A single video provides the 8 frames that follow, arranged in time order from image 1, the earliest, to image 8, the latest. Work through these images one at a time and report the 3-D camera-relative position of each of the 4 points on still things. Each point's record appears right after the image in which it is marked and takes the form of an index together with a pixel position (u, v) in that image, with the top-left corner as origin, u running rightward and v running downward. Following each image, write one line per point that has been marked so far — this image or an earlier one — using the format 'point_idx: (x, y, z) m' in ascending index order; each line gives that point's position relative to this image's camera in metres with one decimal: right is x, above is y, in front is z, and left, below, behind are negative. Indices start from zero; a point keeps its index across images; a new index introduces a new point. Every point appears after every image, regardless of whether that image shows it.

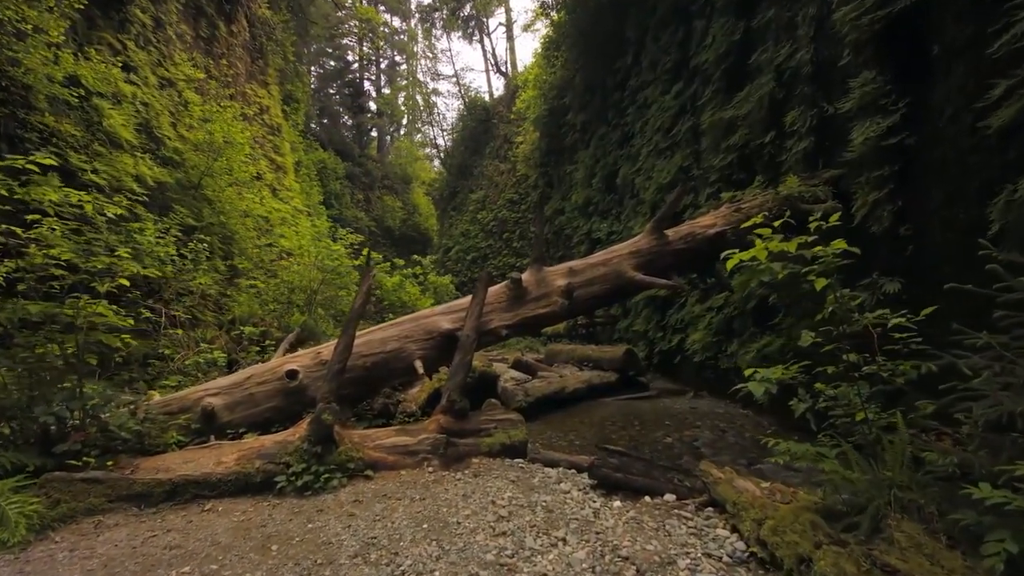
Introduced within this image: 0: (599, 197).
0: (+2.1, +2.2, +12.3) m
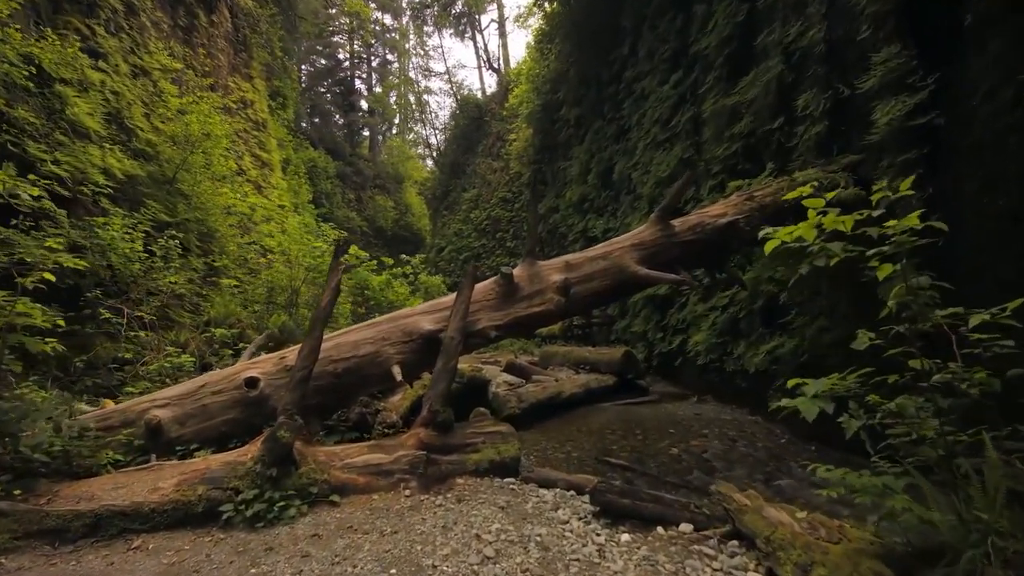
0: (+1.9, +2.2, +11.9) m
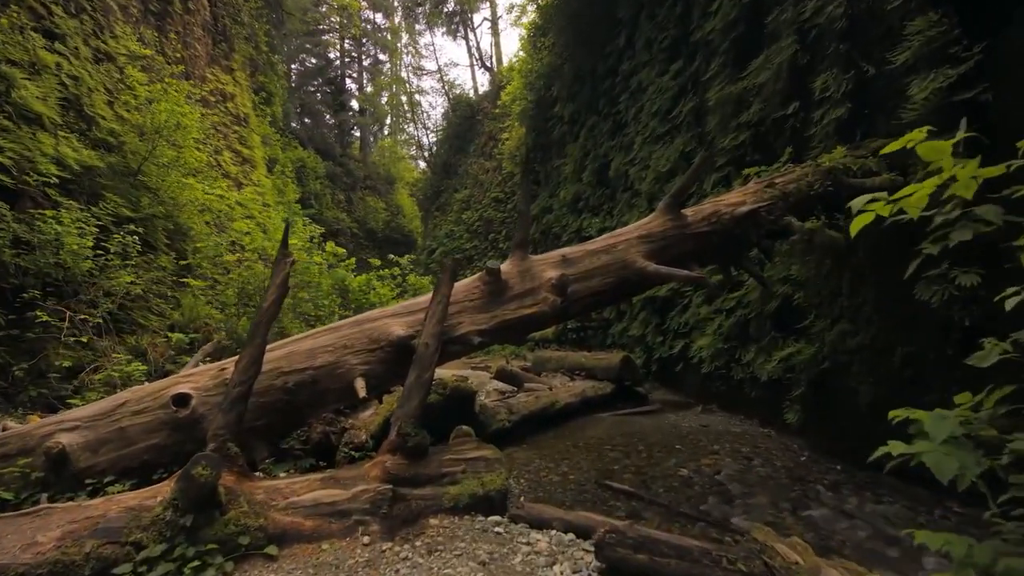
0: (+1.7, +2.2, +11.4) m
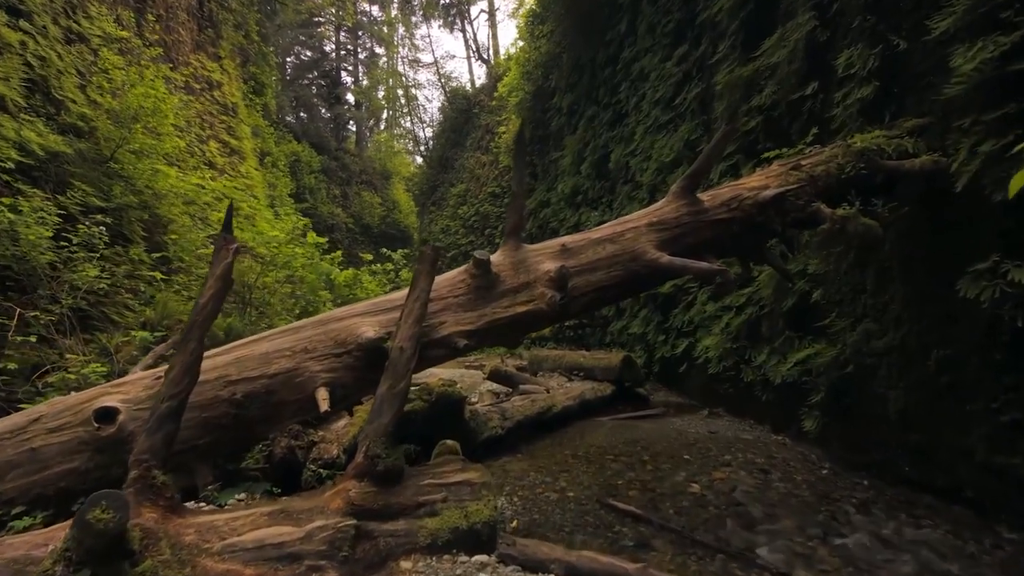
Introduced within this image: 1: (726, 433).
0: (+1.7, +2.3, +11.0) m
1: (+2.2, -1.5, +5.2) m
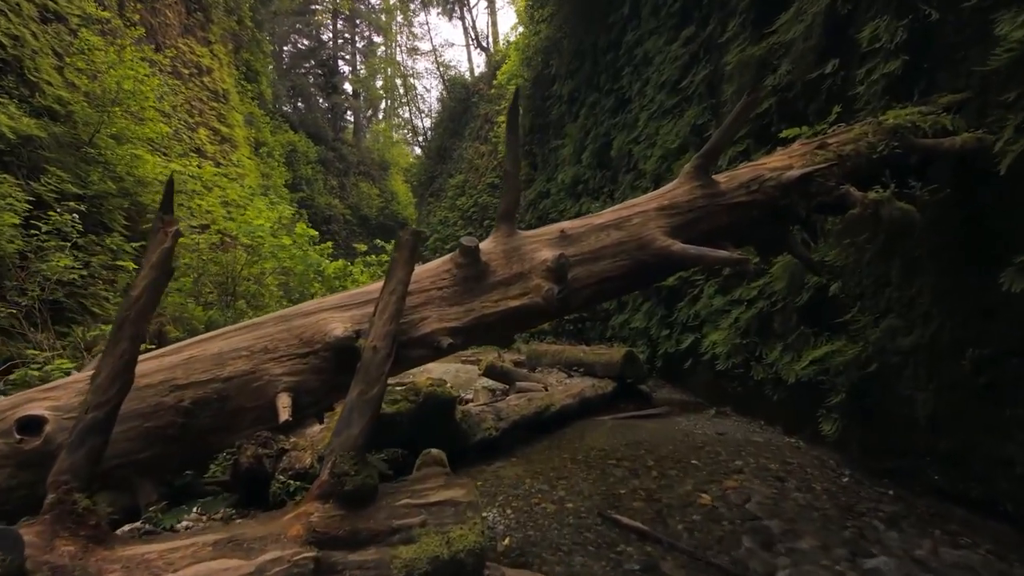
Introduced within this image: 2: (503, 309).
0: (+1.6, +2.4, +10.6) m
1: (+2.1, -1.4, +4.9) m
2: (-0.1, -0.1, +2.8) m
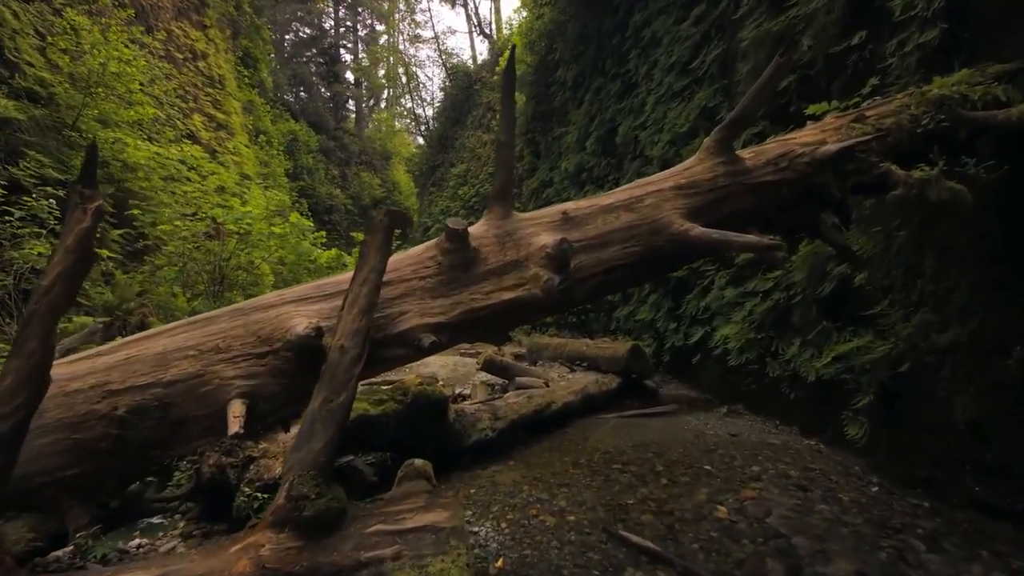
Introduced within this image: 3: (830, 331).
0: (+1.7, +2.6, +10.3) m
1: (+2.1, -1.3, +4.5) m
2: (-0.1, -0.1, +2.5) m
3: (+2.7, -0.4, +4.2) m
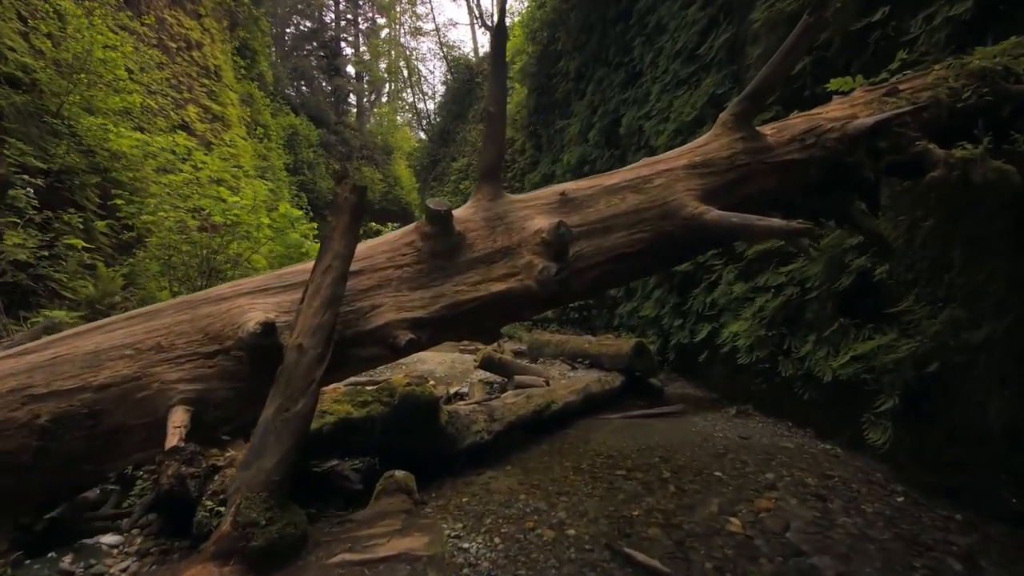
0: (+1.7, +2.7, +10.0) m
1: (+2.1, -1.3, +4.3) m
2: (-0.1, 0.0, +2.3) m
3: (+2.7, -0.3, +4.0) m
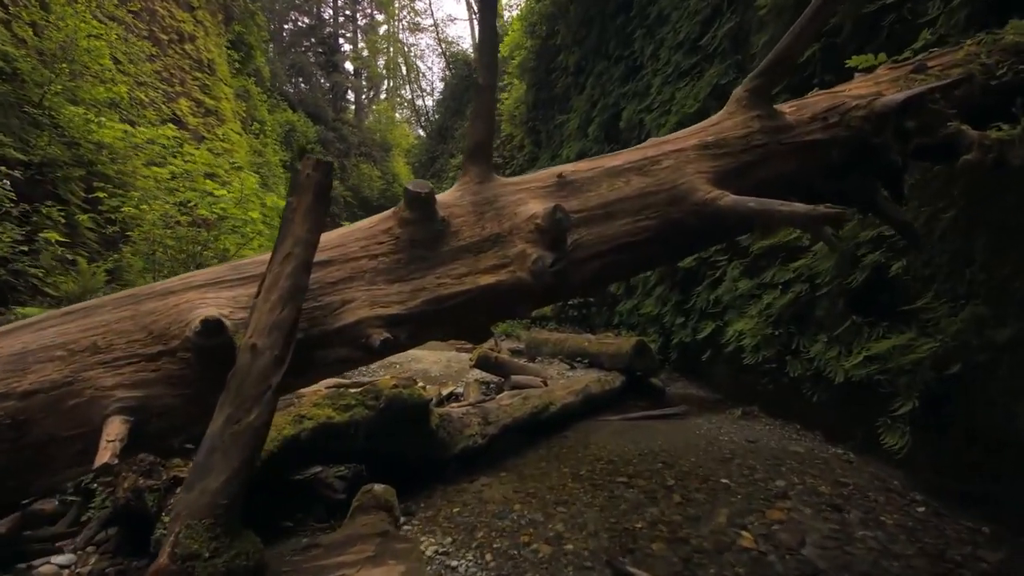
0: (+1.6, +2.8, +9.8) m
1: (+2.1, -1.2, +4.1) m
2: (-0.1, 0.0, +2.1) m
3: (+2.6, -0.3, +3.8) m
